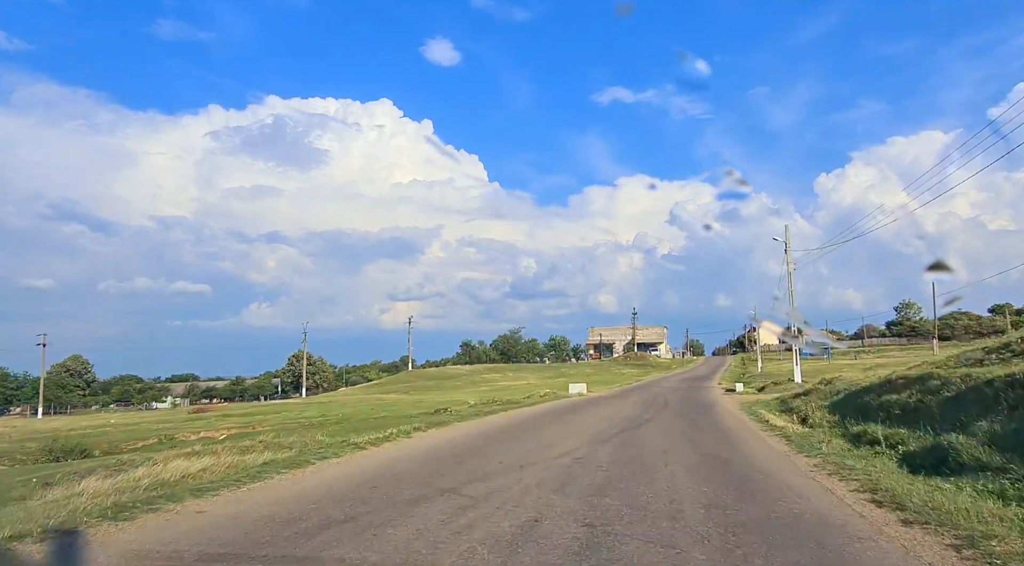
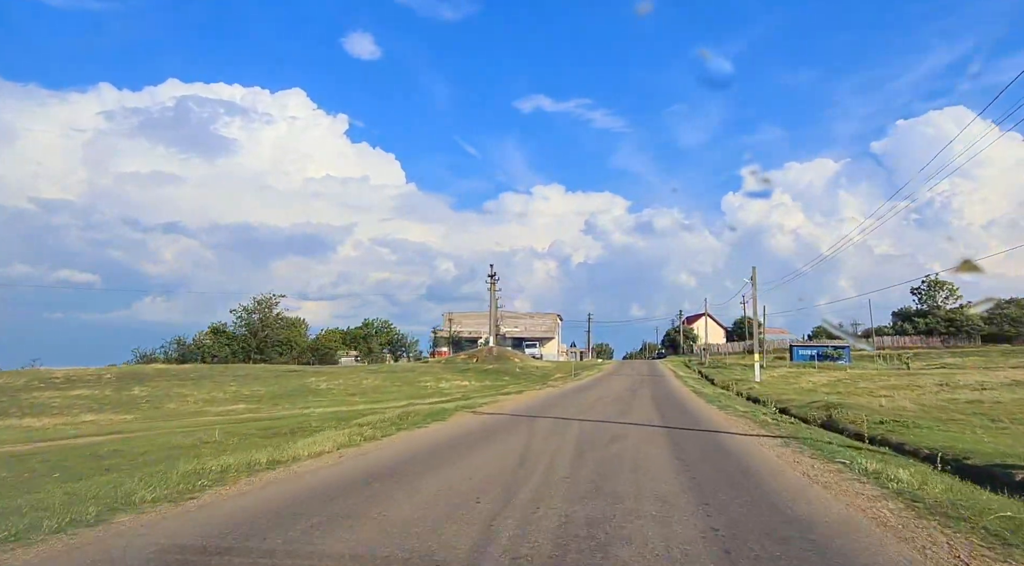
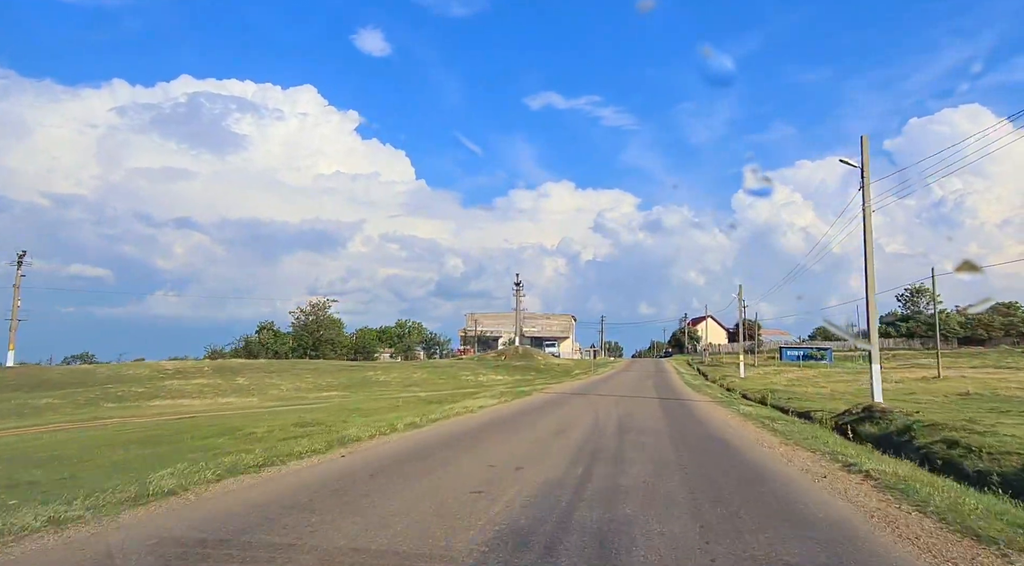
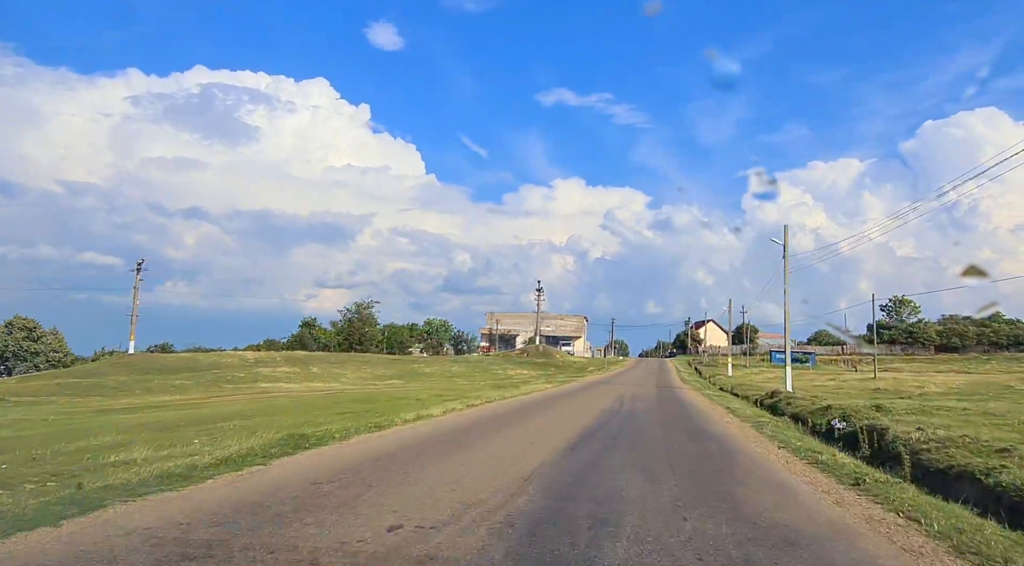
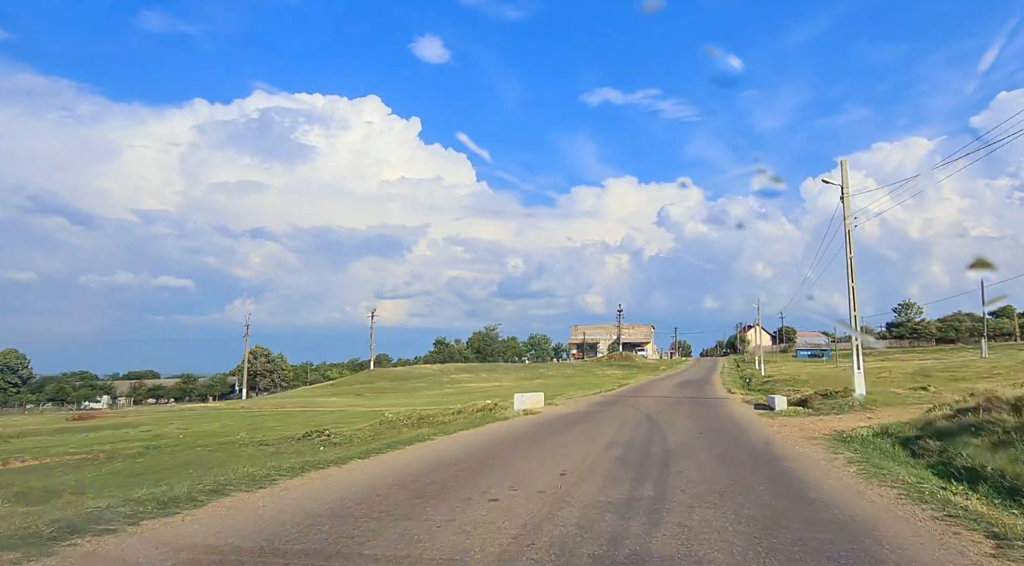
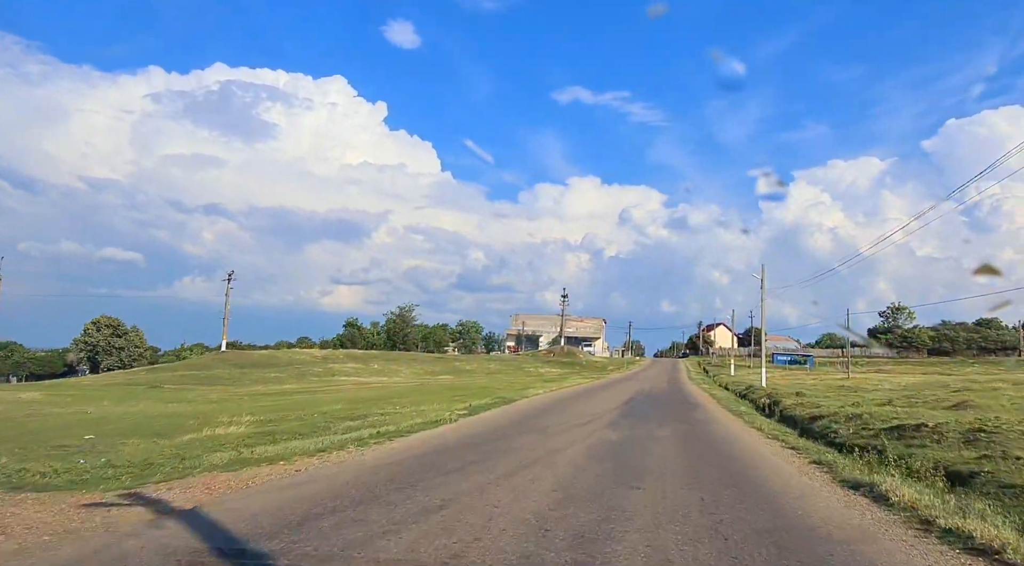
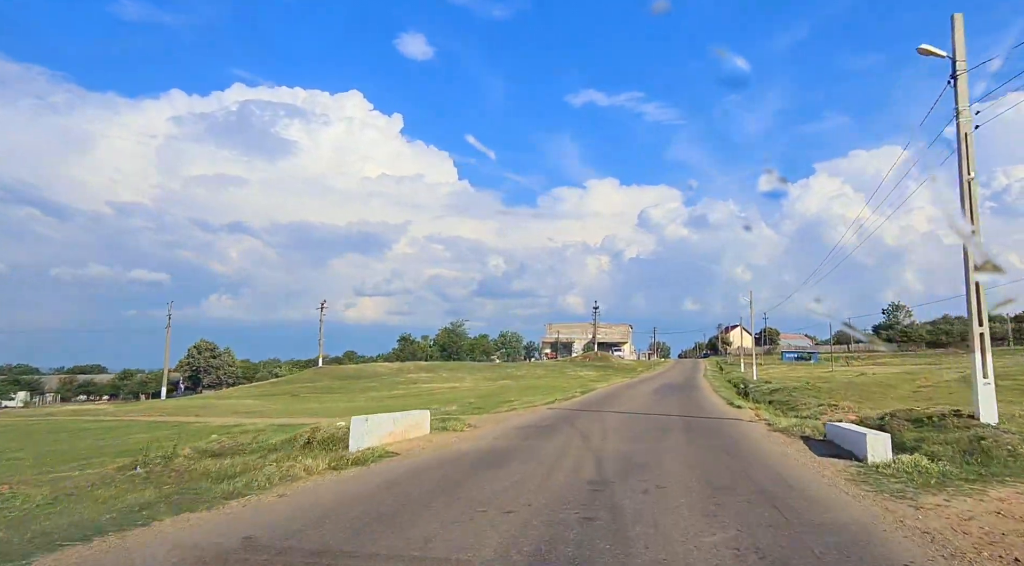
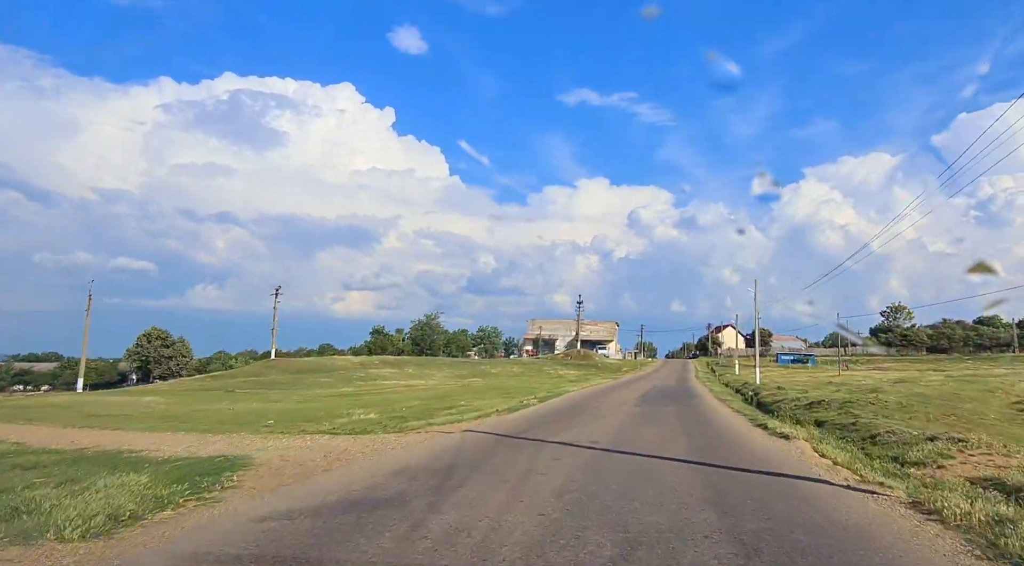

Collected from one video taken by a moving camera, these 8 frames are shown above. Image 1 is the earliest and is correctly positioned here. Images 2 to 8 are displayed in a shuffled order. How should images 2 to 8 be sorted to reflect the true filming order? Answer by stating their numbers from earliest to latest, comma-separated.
5, 7, 8, 6, 4, 3, 2
